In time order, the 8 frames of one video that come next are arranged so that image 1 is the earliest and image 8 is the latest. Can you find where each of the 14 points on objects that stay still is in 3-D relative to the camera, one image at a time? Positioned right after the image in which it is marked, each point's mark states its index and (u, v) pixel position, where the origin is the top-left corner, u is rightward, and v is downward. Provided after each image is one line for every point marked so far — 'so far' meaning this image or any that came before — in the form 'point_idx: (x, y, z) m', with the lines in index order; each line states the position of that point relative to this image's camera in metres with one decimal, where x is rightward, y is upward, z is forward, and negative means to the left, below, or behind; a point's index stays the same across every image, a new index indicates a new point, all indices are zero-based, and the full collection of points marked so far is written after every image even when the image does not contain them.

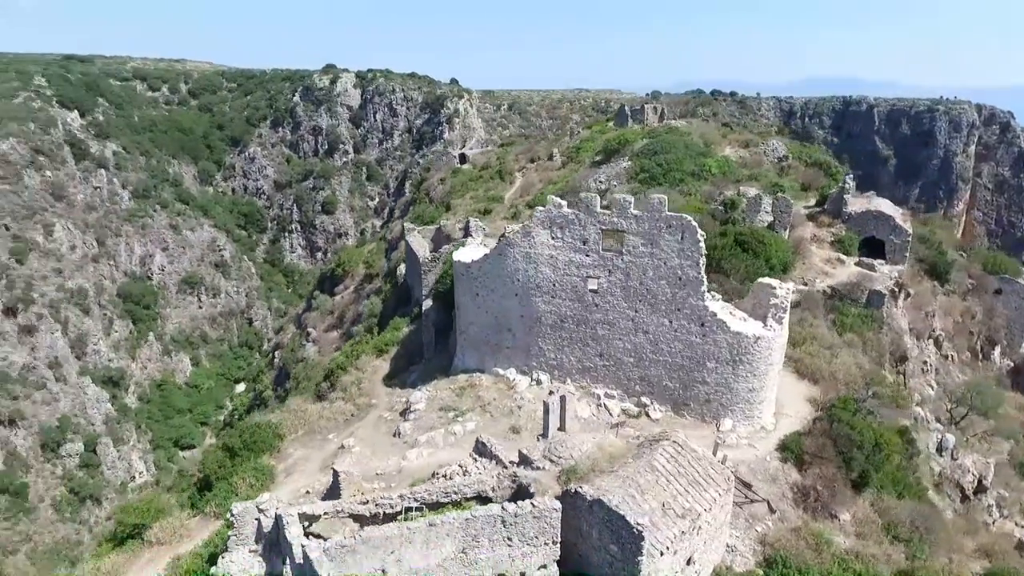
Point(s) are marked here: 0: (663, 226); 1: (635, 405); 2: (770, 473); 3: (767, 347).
0: (+3.5, +1.4, +14.2) m
1: (+3.1, -2.9, +15.4) m
2: (+5.7, -4.1, +13.7) m
3: (+5.9, -1.4, +14.4) m
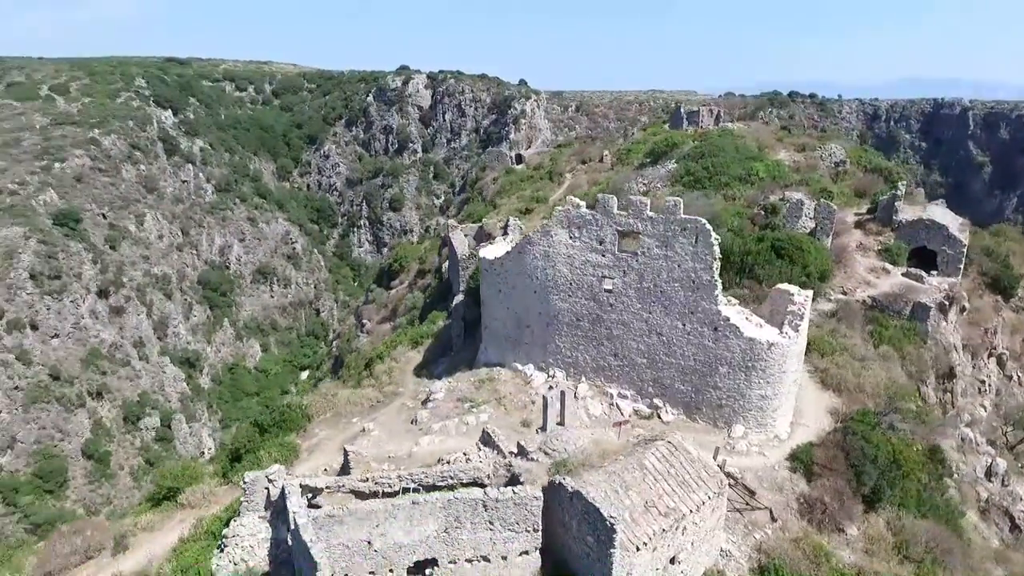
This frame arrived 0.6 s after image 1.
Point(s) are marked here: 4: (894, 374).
0: (+3.8, +1.4, +14.2) m
1: (+3.4, -3.0, +15.5) m
2: (+5.8, -4.2, +13.5) m
3: (+6.1, -1.5, +14.2) m
4: (+10.7, -2.4, +17.5) m
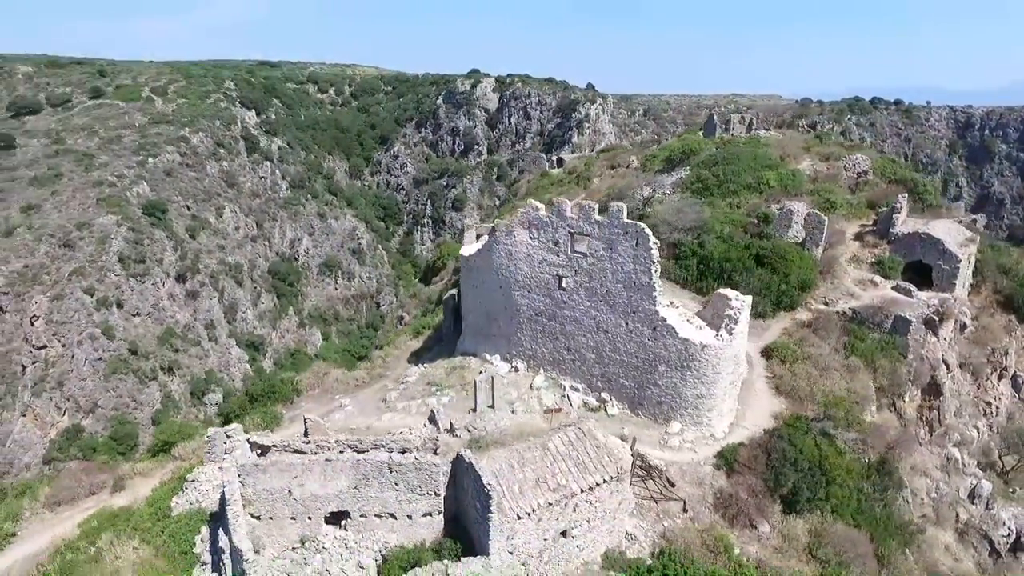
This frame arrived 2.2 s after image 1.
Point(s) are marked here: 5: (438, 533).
0: (+2.7, +1.3, +15.1) m
1: (+2.2, -3.0, +16.4) m
2: (+4.3, -4.3, +14.1) m
3: (+4.8, -1.6, +14.8) m
4: (+9.7, -2.7, +17.5) m
5: (-1.4, -4.7, +11.9) m
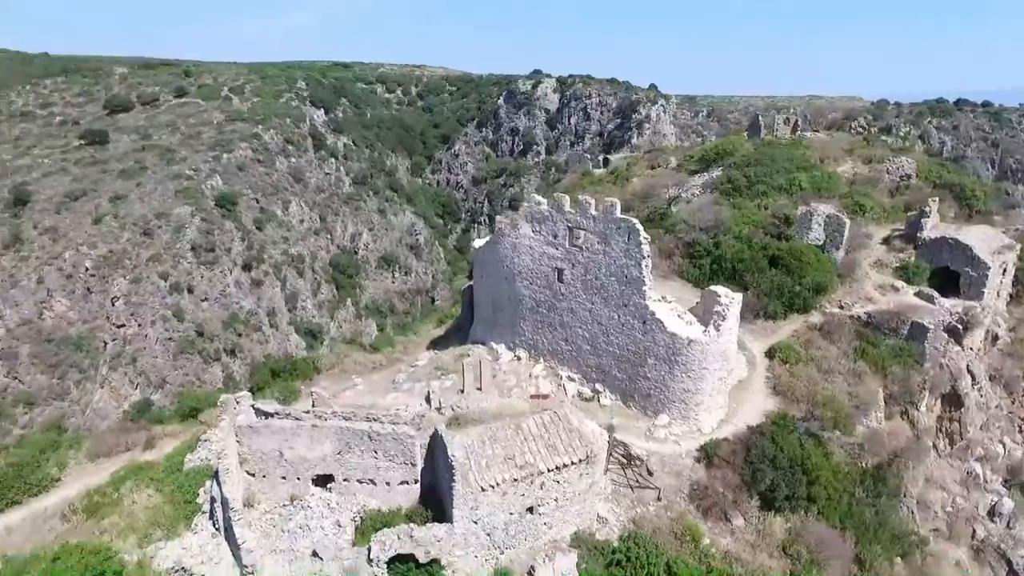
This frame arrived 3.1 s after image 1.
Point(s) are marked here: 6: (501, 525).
0: (+2.6, +1.5, +15.5) m
1: (+2.1, -2.8, +16.9) m
2: (+3.9, -4.2, +14.4) m
3: (+4.6, -1.5, +15.0) m
4: (+9.7, -2.8, +17.2) m
5: (-2.0, -4.4, +12.7) m
6: (-0.2, -4.6, +12.1) m
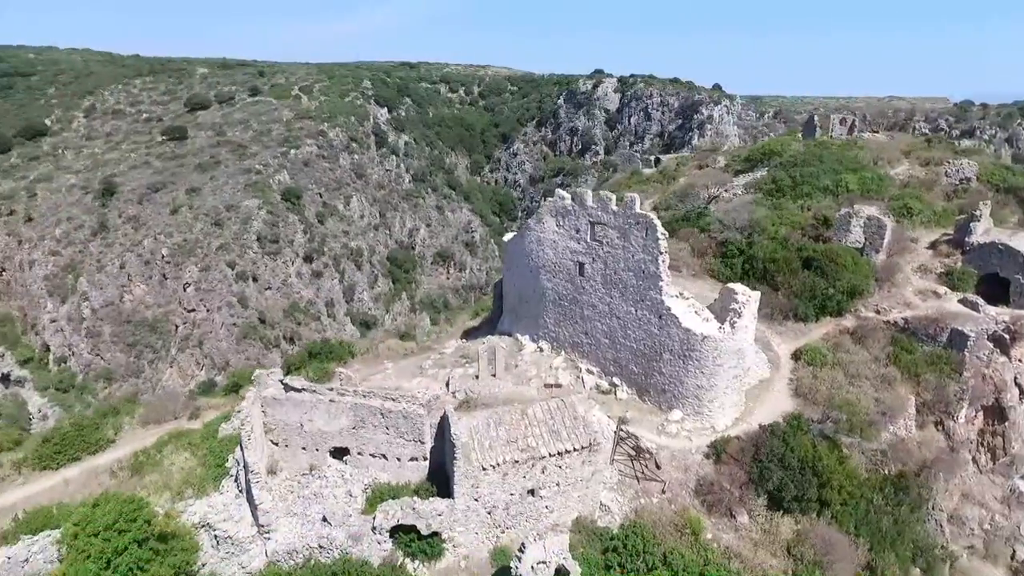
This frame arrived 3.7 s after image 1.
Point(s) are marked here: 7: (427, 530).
0: (+3.1, +1.6, +15.7) m
1: (+2.6, -2.6, +17.1) m
2: (+4.1, -4.1, +14.5) m
3: (+4.9, -1.4, +15.0) m
4: (+10.2, -2.9, +16.7) m
5: (-1.9, -4.1, +13.3) m
6: (-0.2, -4.4, +12.6) m
7: (-1.7, -4.8, +12.2) m
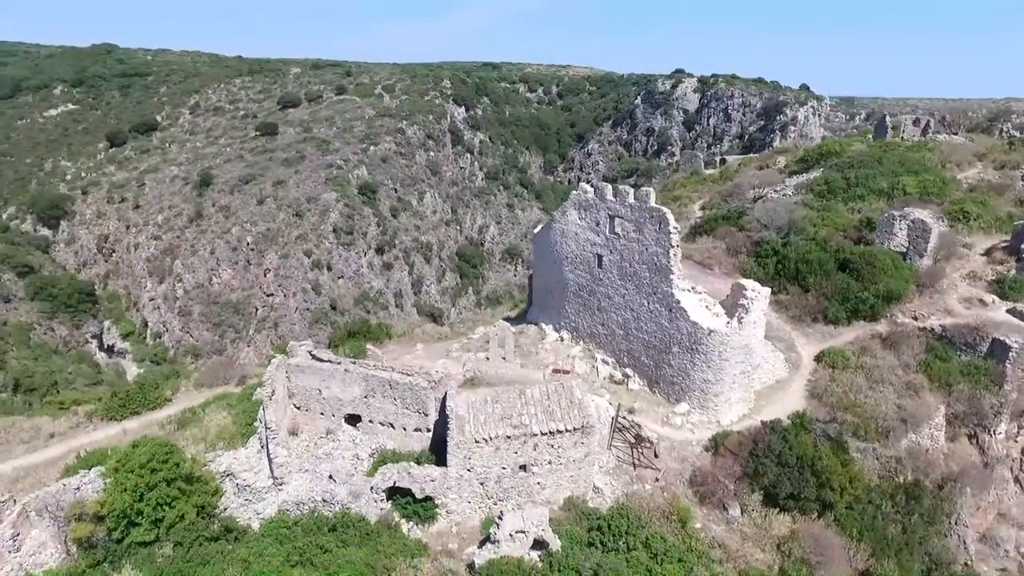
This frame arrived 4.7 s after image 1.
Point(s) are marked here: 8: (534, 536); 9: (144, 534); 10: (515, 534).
0: (+3.5, +1.8, +16.0) m
1: (+3.1, -2.4, +17.4) m
2: (+4.1, -3.9, +14.7) m
3: (+5.1, -1.3, +15.0) m
4: (+10.5, -3.0, +16.1) m
5: (-2.0, -3.7, +14.3) m
6: (-0.4, -4.0, +13.3) m
7: (-1.9, -4.4, +13.1) m
8: (+0.4, -4.9, +12.2) m
9: (-7.2, -4.9, +12.3) m
10: (0.0, -4.8, +12.2) m
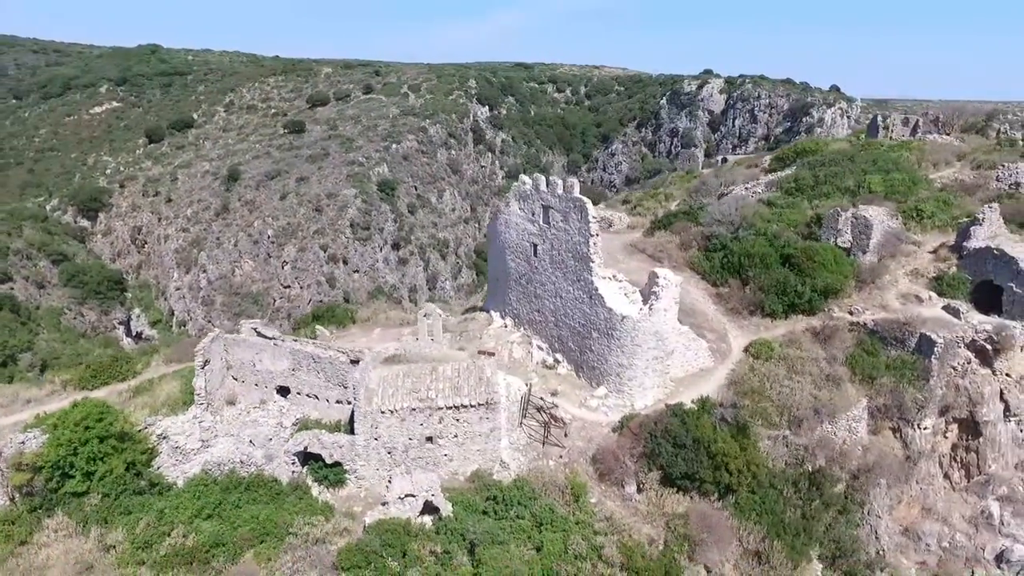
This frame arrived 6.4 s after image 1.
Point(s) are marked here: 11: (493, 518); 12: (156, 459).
0: (+1.6, +2.2, +16.6) m
1: (+1.2, -2.1, +18.1) m
2: (+2.0, -3.6, +15.2) m
3: (+3.1, -1.0, +15.6) m
4: (+8.5, -2.8, +16.4) m
5: (-4.1, -3.2, +15.2) m
6: (-2.6, -3.6, +14.1) m
7: (-4.1, -3.9, +14.0) m
8: (-1.8, -4.5, +13.0) m
9: (-9.5, -4.3, +13.5) m
10: (-2.2, -4.4, +13.0) m
11: (-0.4, -4.9, +13.2) m
12: (-8.1, -3.9, +14.1) m
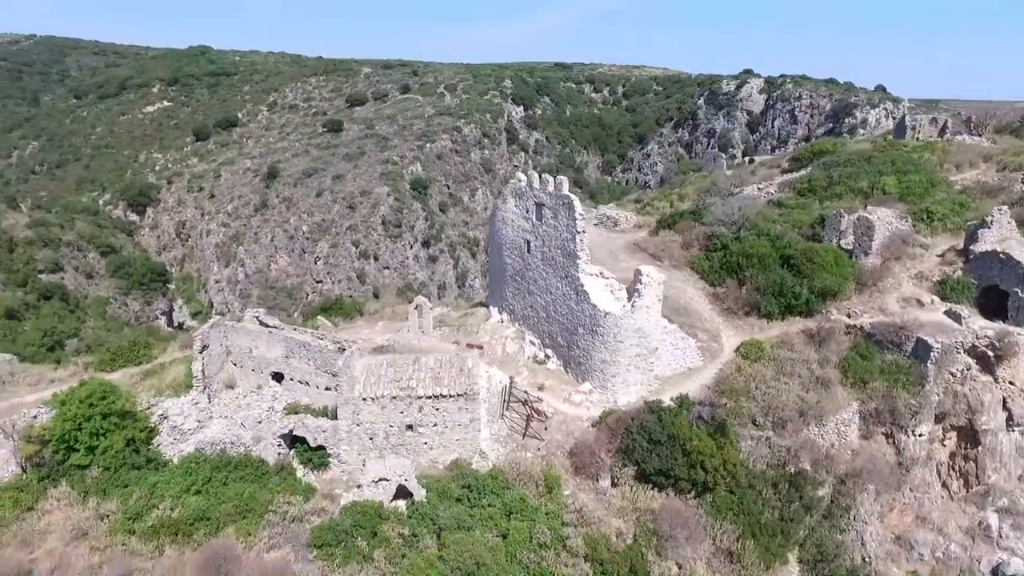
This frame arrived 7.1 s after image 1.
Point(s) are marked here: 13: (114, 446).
0: (+1.3, +2.3, +16.8) m
1: (+0.9, -2.0, +18.3) m
2: (+1.5, -3.5, +15.4) m
3: (+2.7, -0.9, +15.7) m
4: (+8.1, -2.8, +16.1) m
5: (-4.5, -3.0, +15.8) m
6: (-3.1, -3.4, +14.6) m
7: (-4.6, -3.7, +14.6) m
8: (-2.4, -4.3, +13.4) m
9: (-10.0, -4.0, +14.4) m
10: (-2.8, -4.2, +13.5) m
11: (-1.0, -4.8, +13.6) m
12: (-8.7, -3.6, +14.9) m
13: (-9.3, -3.7, +14.4) m
